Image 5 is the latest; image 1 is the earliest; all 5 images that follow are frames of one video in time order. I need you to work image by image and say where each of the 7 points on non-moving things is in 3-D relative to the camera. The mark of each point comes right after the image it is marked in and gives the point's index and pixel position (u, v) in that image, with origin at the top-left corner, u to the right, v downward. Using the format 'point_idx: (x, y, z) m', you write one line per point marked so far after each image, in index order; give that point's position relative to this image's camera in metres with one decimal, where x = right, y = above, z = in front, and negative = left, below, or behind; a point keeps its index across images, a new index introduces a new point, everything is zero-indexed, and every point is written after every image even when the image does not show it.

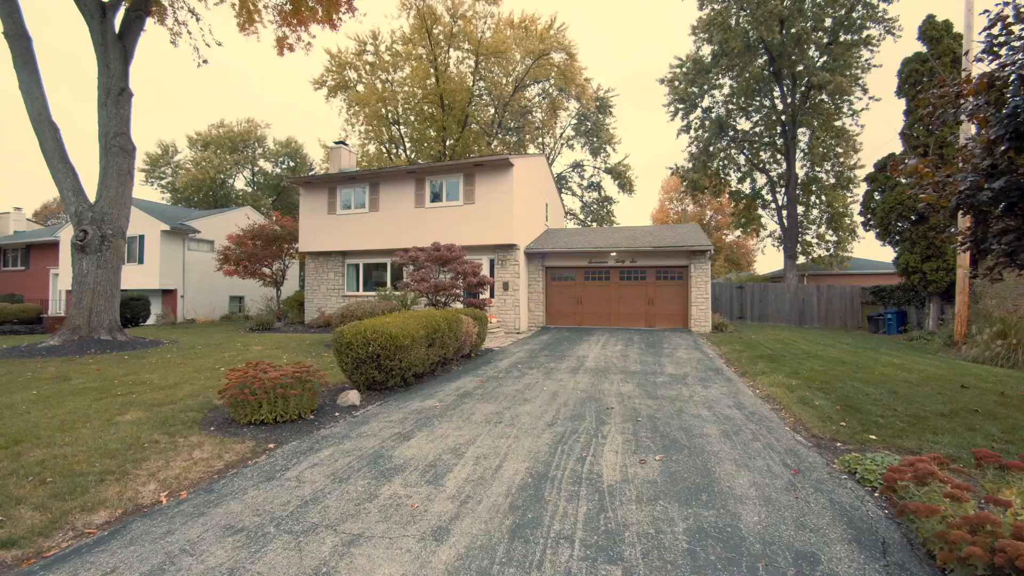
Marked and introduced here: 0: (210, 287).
0: (-11.7, +0.1, +18.8) m
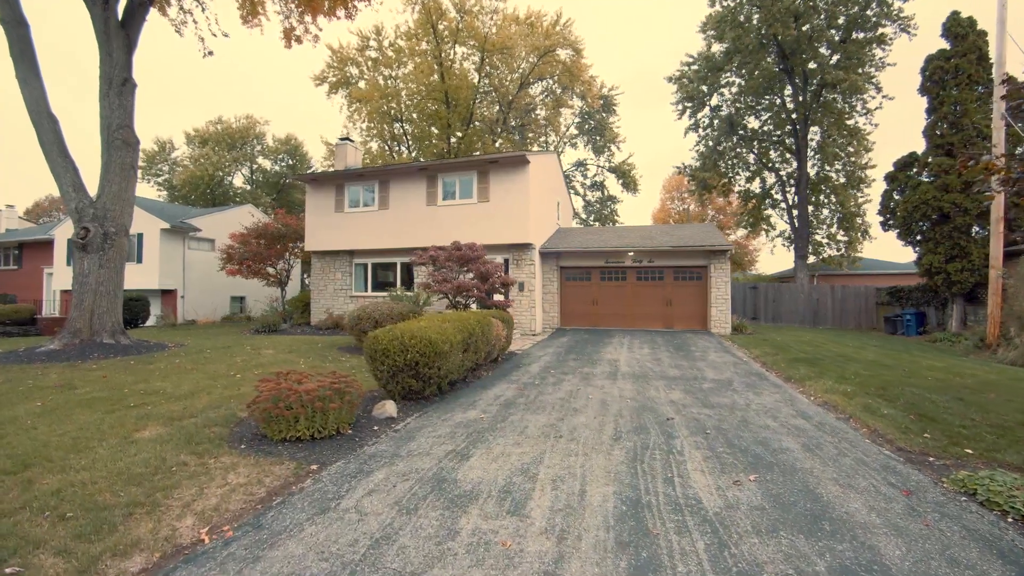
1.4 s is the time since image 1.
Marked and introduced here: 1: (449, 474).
0: (-11.3, +0.1, +18.1) m
1: (-0.5, -1.6, +4.1) m
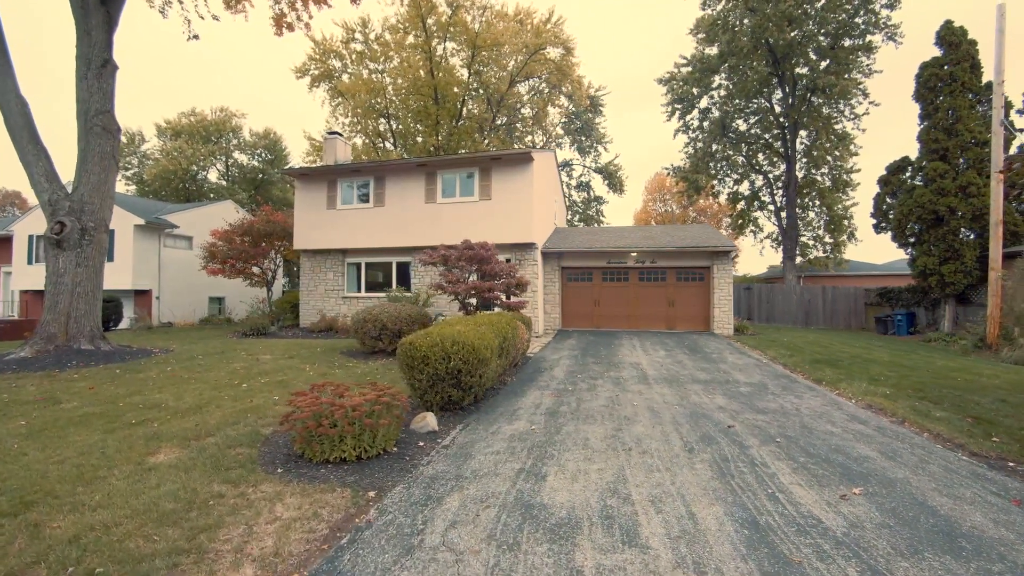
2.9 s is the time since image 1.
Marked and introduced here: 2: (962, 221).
0: (-11.4, 0.0, +17.0) m
1: (+0.2, -1.6, +3.6) m
2: (+12.9, +1.9, +13.8) m
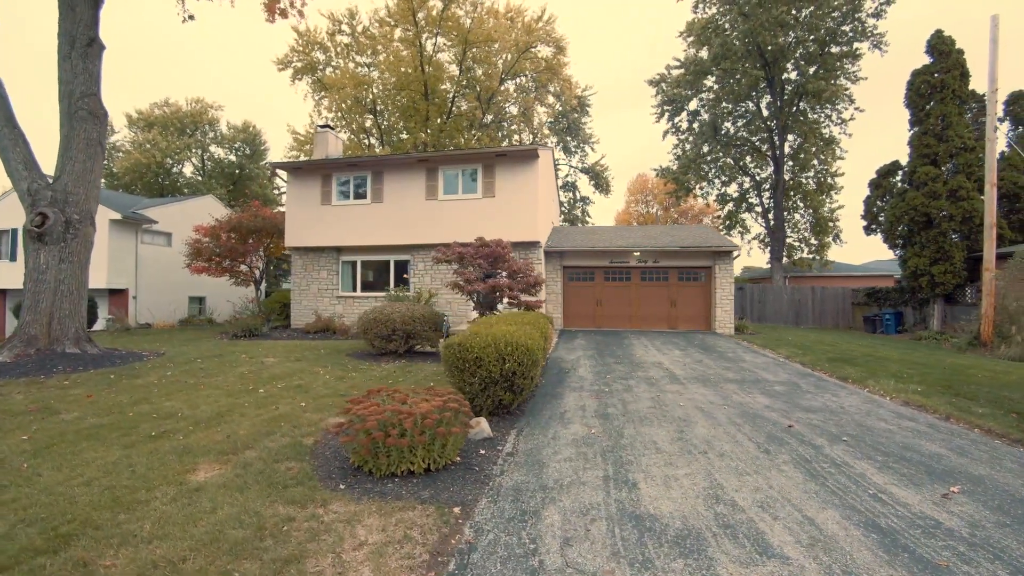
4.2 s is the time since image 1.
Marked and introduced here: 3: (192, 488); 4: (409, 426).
0: (-11.5, 0.0, +16.0) m
1: (+0.9, -1.5, +3.3) m
2: (+13.0, +1.9, +14.2) m
3: (-2.2, -1.4, +3.3) m
4: (-0.8, -1.0, +3.6) m
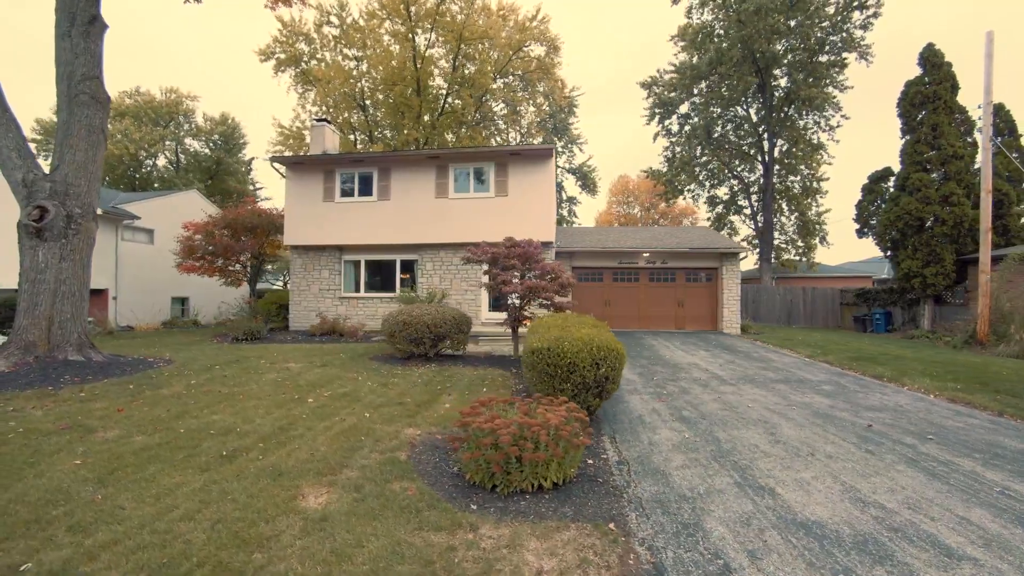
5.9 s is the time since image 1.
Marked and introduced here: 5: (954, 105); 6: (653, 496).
0: (-11.3, 0.0, +14.9) m
1: (+1.9, -1.5, +3.1) m
2: (+13.2, +1.9, +14.8) m
3: (-1.2, -1.4, +2.9) m
4: (+0.2, -1.0, +3.3) m
5: (+13.7, +5.8, +15.0) m
6: (+1.0, -1.5, +3.4) m
